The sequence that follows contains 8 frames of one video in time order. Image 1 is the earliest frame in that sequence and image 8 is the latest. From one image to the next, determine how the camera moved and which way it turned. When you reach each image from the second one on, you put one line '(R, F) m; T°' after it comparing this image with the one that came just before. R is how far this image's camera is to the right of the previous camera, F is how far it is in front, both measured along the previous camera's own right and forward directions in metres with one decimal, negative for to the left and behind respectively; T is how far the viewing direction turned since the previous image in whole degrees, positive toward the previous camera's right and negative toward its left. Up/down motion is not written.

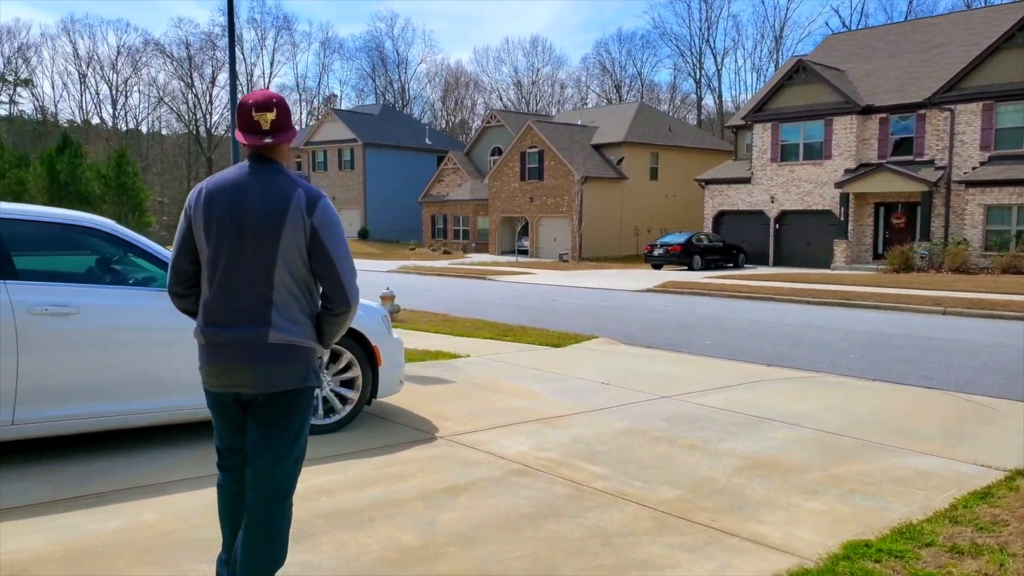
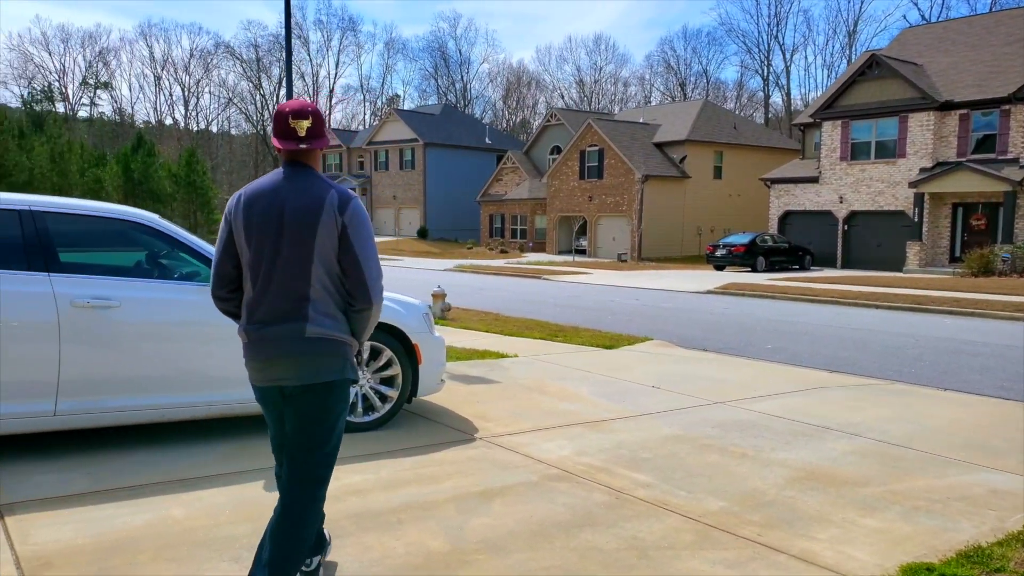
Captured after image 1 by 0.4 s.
(+0.1, +0.2) m; -4°
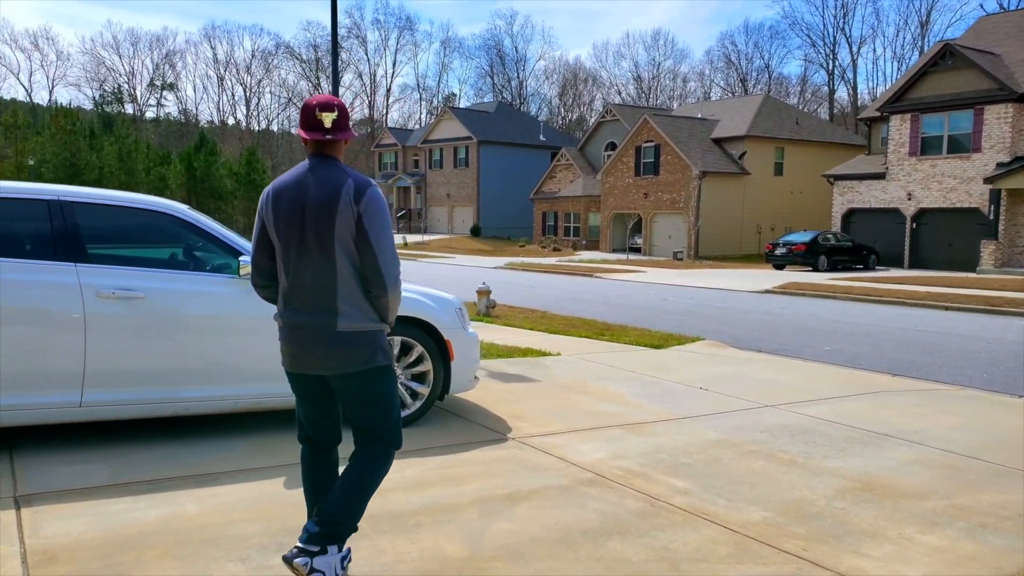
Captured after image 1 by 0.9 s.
(+0.1, +0.2) m; -4°
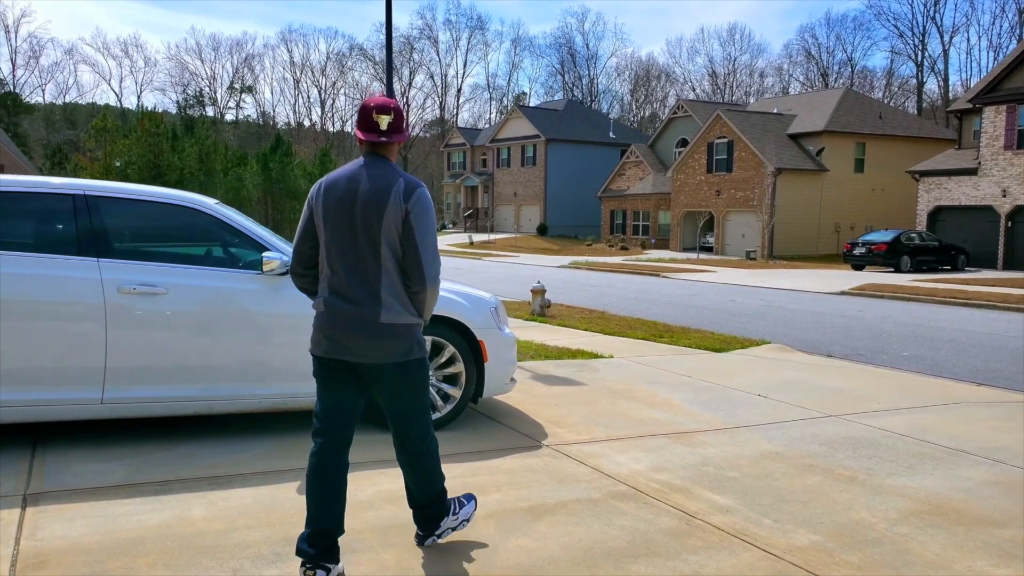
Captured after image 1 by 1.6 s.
(+0.2, +0.3) m; -5°
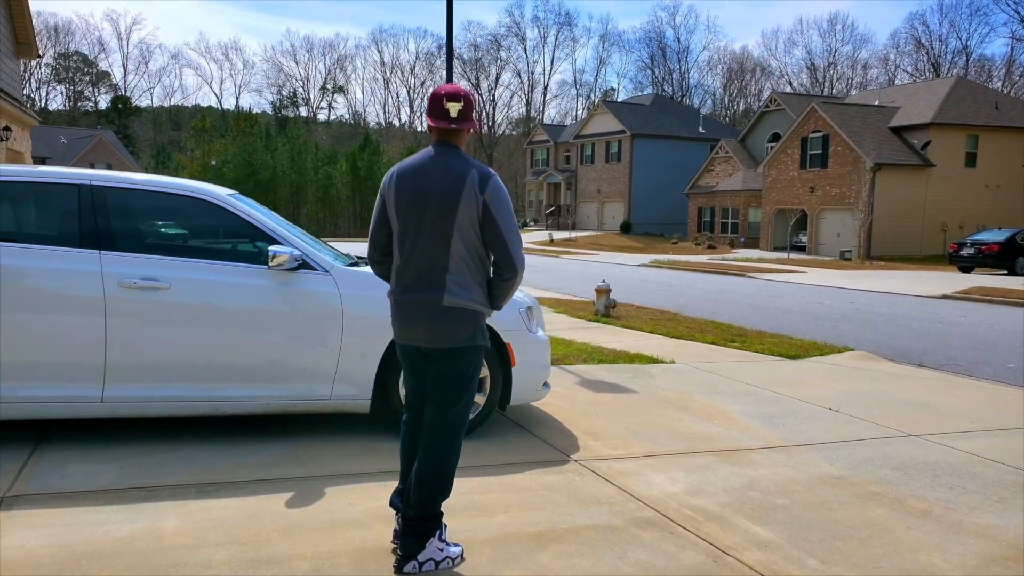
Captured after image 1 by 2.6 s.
(+0.4, +0.4) m; -7°
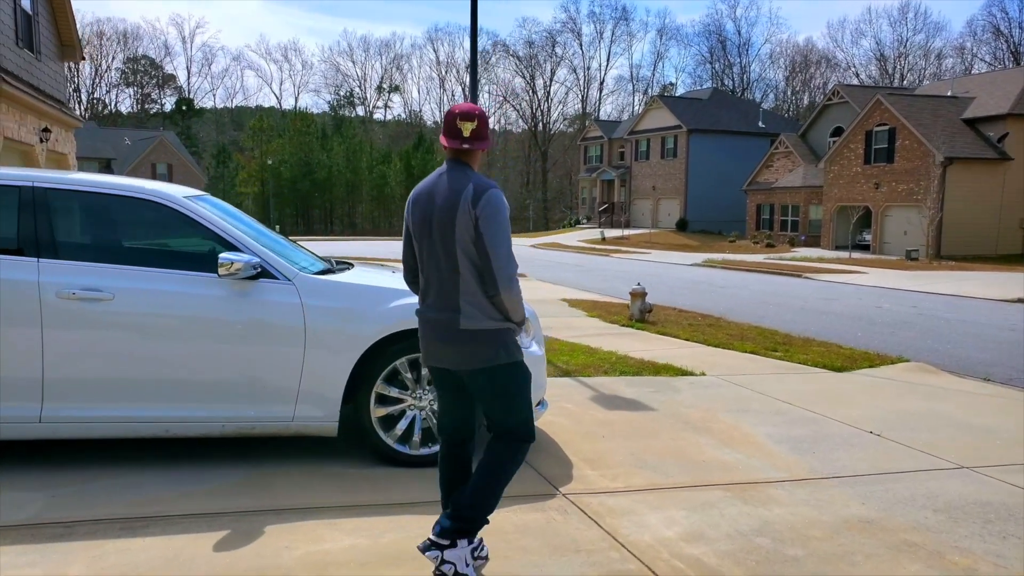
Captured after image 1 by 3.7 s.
(+0.4, +0.5) m; -4°
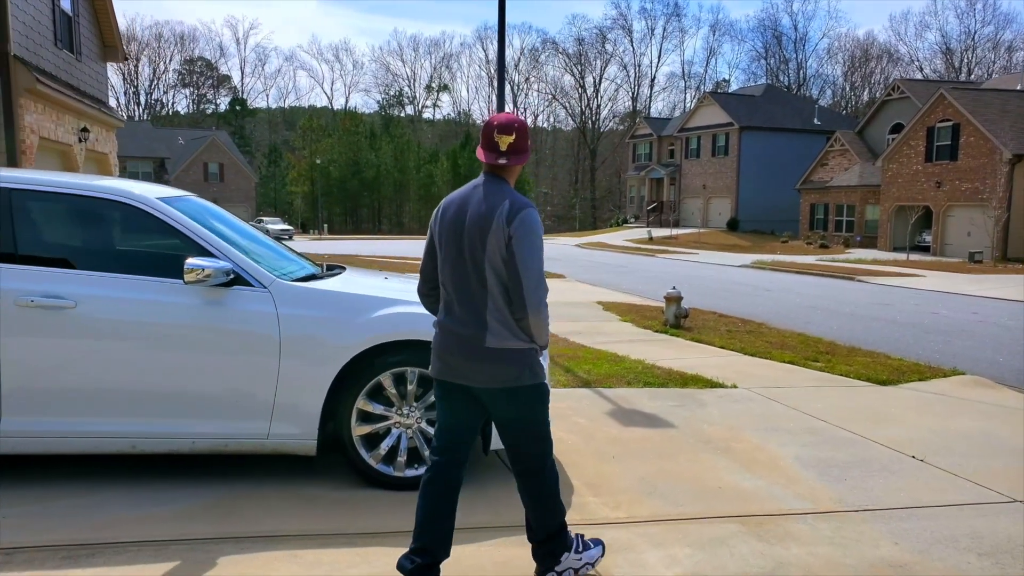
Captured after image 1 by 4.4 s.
(+0.3, +0.4) m; -4°
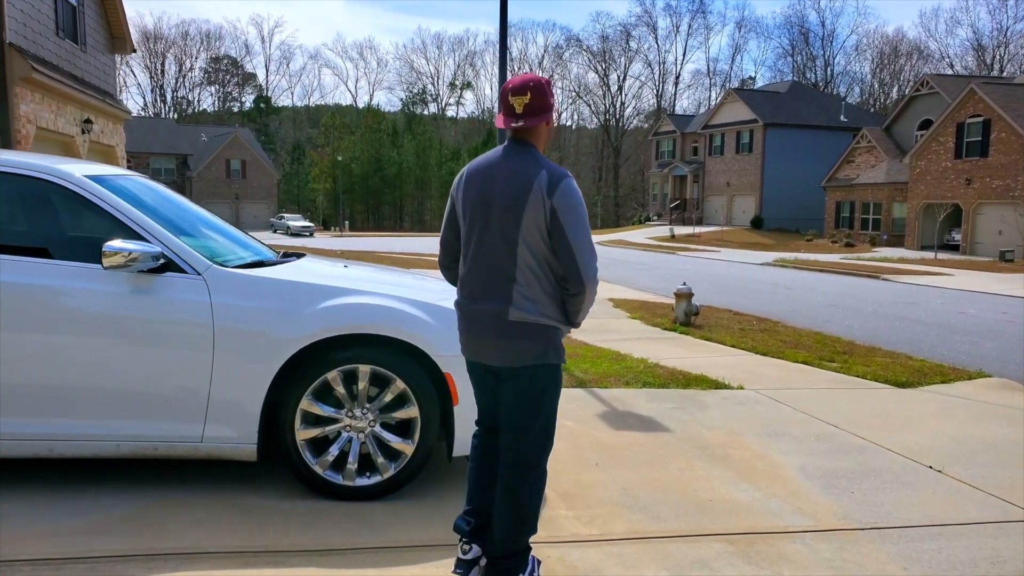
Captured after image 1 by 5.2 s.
(+0.3, +0.4) m; -2°
